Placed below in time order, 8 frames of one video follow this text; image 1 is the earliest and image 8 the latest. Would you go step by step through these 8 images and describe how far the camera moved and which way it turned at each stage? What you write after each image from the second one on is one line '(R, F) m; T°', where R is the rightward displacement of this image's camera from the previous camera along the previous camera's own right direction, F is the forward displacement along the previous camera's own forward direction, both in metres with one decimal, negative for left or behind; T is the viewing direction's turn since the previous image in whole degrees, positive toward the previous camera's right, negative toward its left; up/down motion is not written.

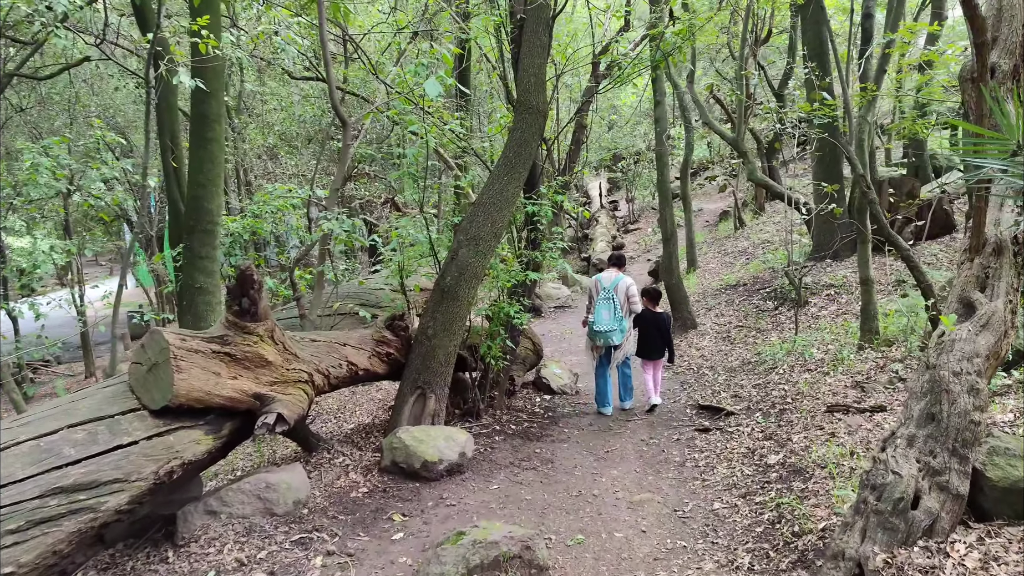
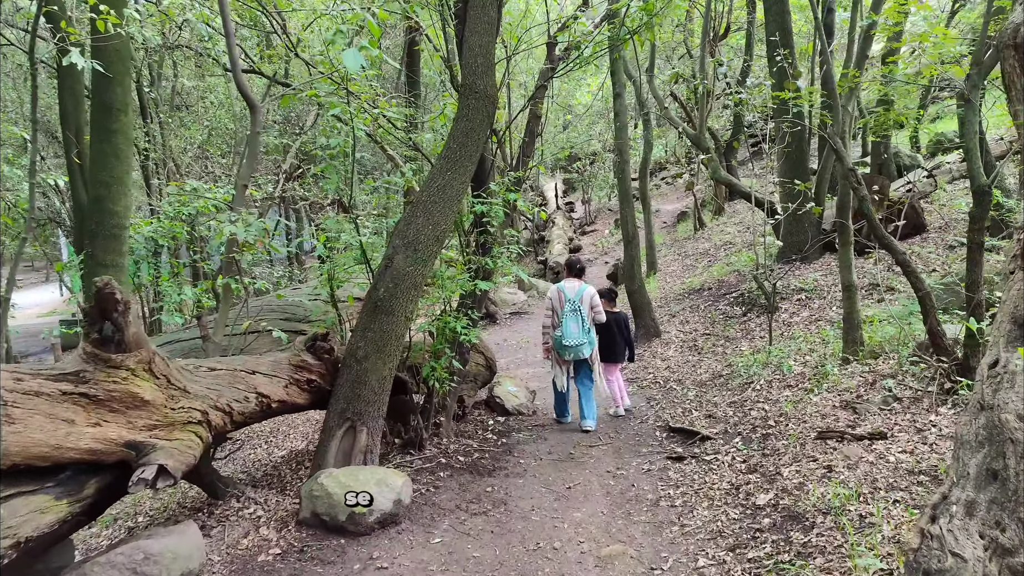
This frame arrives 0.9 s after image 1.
(+0.1, +0.7) m; +3°
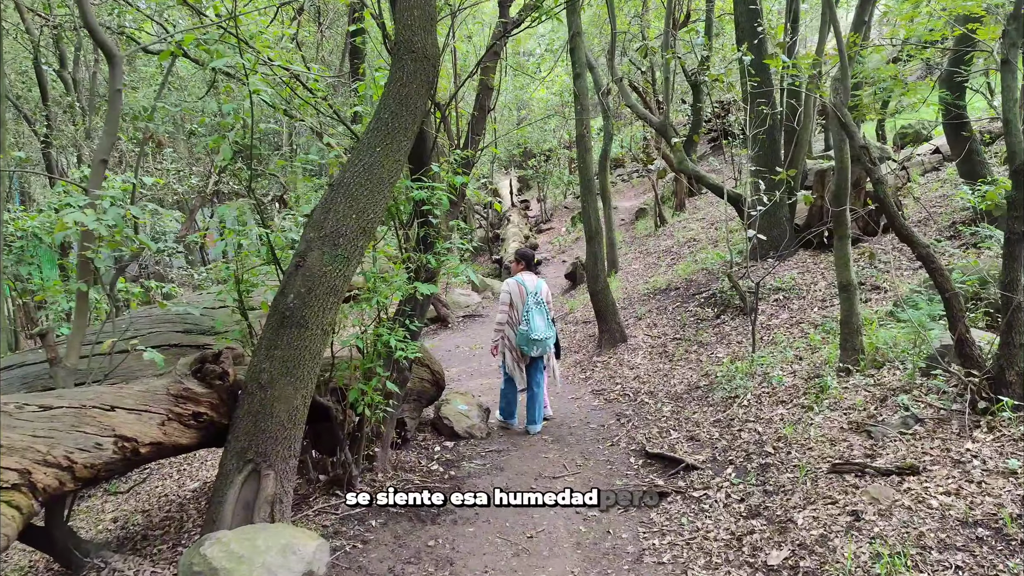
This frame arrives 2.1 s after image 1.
(0.0, +0.9) m; +3°
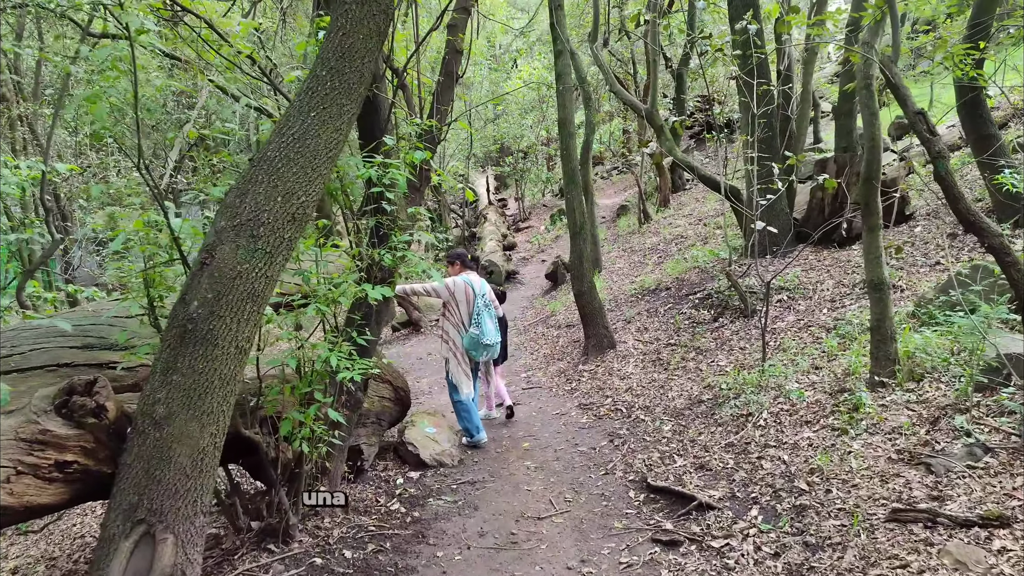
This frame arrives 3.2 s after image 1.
(0.0, +0.8) m; +2°
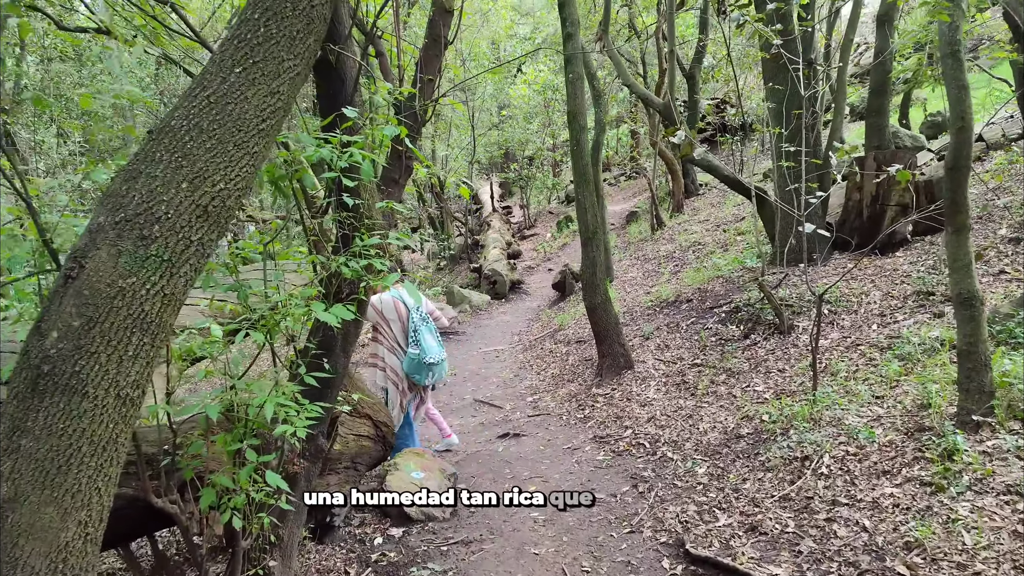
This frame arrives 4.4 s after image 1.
(0.0, +0.8) m; 0°
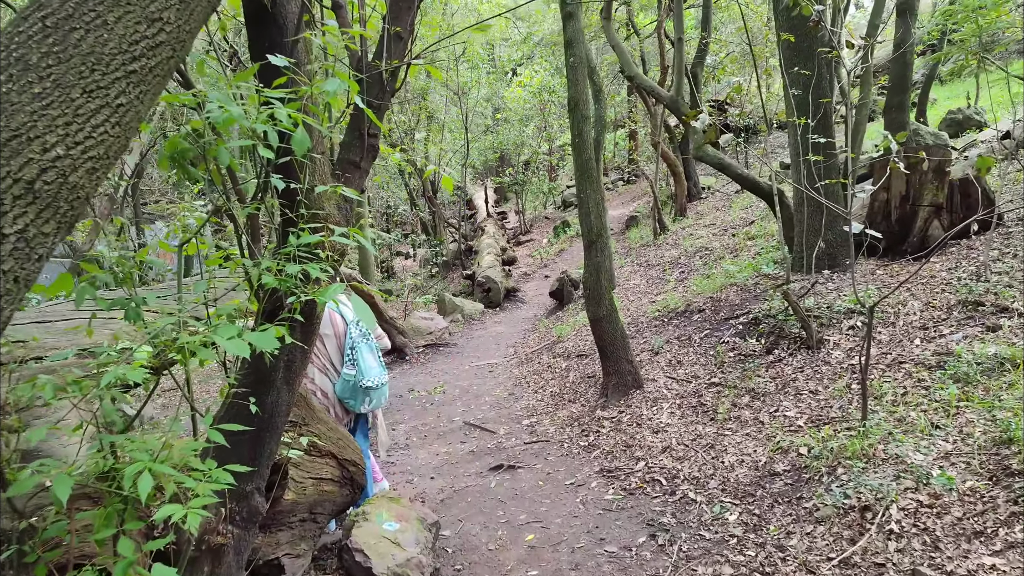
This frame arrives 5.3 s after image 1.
(0.0, +0.7) m; 0°
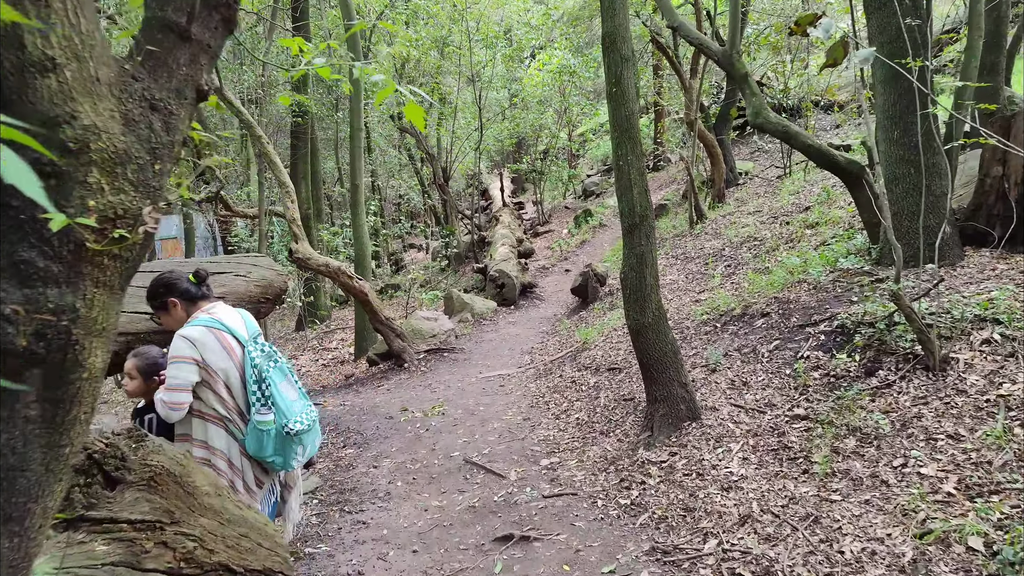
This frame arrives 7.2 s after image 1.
(0.0, +1.4) m; -1°
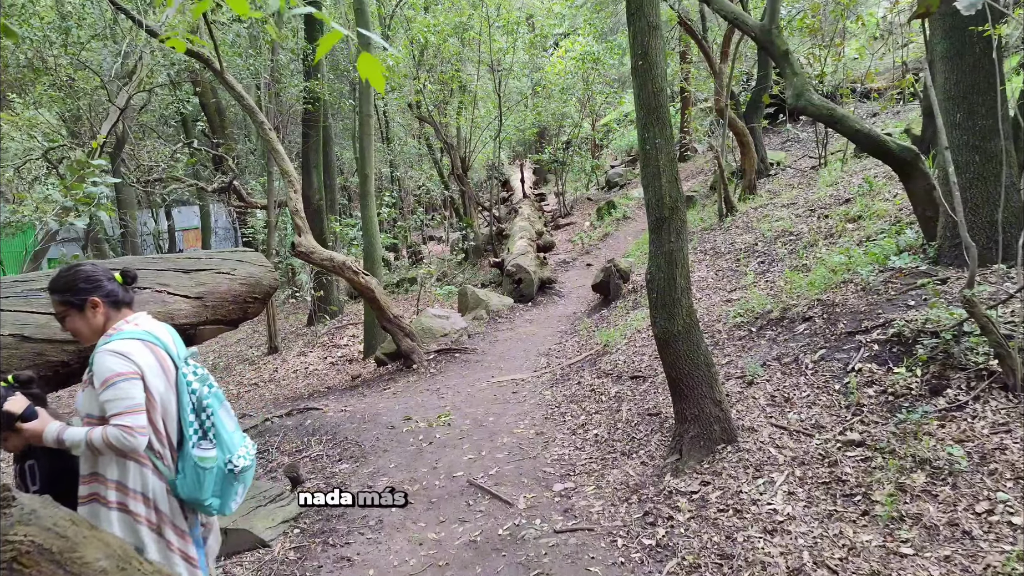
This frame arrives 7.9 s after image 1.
(+0.1, +0.5) m; -2°
